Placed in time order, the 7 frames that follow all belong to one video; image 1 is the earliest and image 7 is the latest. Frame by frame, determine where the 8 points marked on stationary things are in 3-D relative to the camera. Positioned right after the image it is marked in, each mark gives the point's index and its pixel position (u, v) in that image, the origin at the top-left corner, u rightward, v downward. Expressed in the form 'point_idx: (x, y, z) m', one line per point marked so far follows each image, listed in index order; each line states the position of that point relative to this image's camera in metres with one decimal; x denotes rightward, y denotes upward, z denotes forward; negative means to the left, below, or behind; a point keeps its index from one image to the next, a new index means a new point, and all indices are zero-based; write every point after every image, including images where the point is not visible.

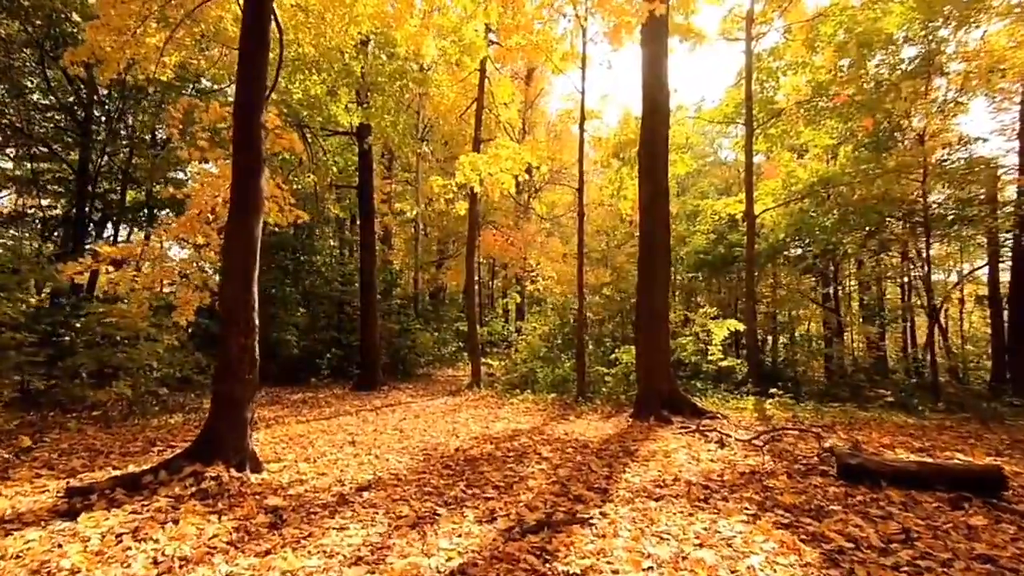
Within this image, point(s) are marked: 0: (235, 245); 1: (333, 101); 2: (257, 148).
0: (-2.4, +0.4, +4.9) m
1: (-3.7, +3.8, +11.6) m
2: (-2.3, +1.3, +5.1) m
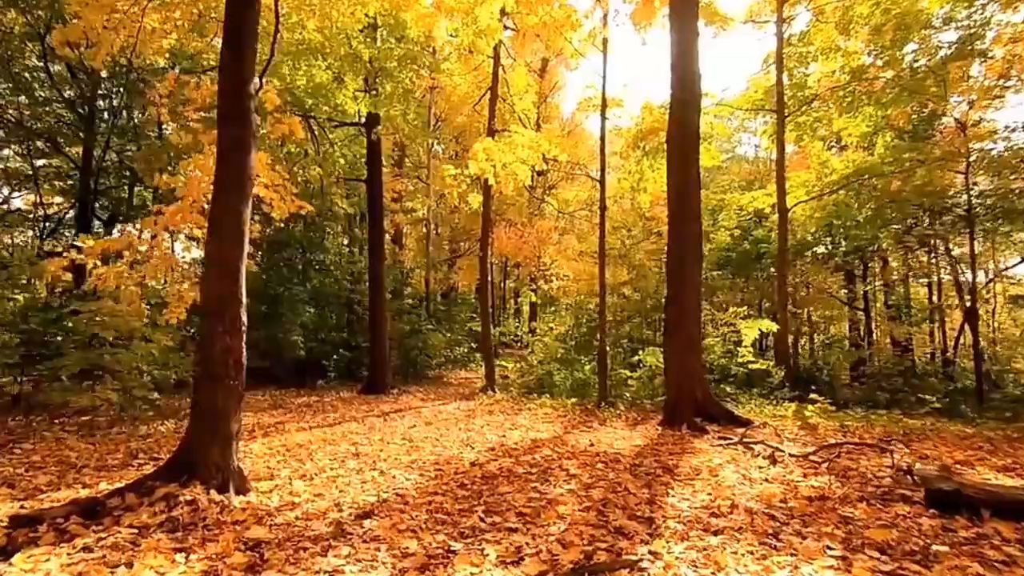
0: (-2.2, +0.4, +4.3) m
1: (-3.3, +3.9, +11.0) m
2: (-2.1, +1.3, +4.4) m
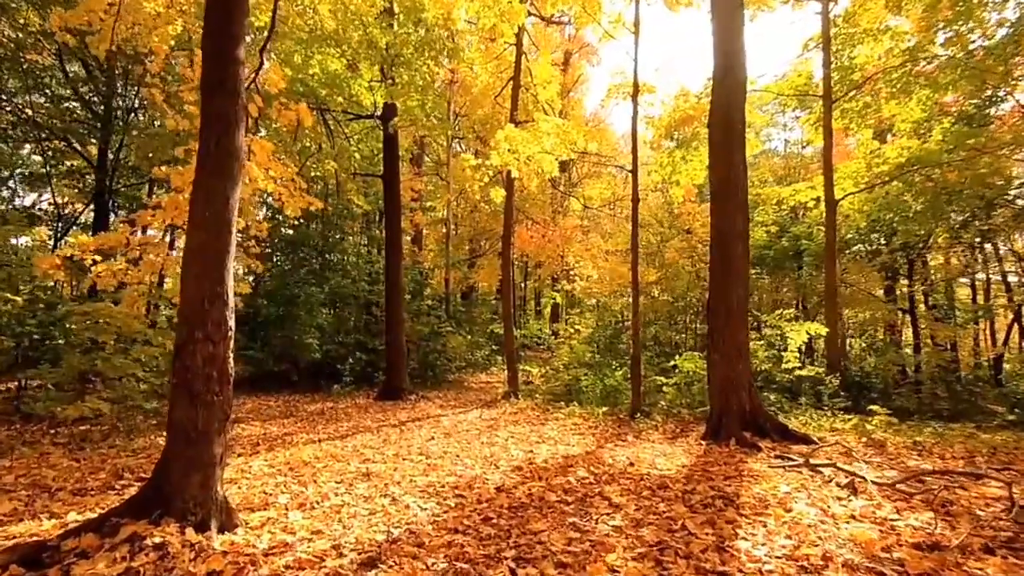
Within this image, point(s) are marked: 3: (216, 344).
0: (-2.0, +0.5, +3.7) m
1: (-2.9, +3.9, +10.4) m
2: (-1.9, +1.3, +3.8) m
3: (-1.9, -0.3, +3.6) m
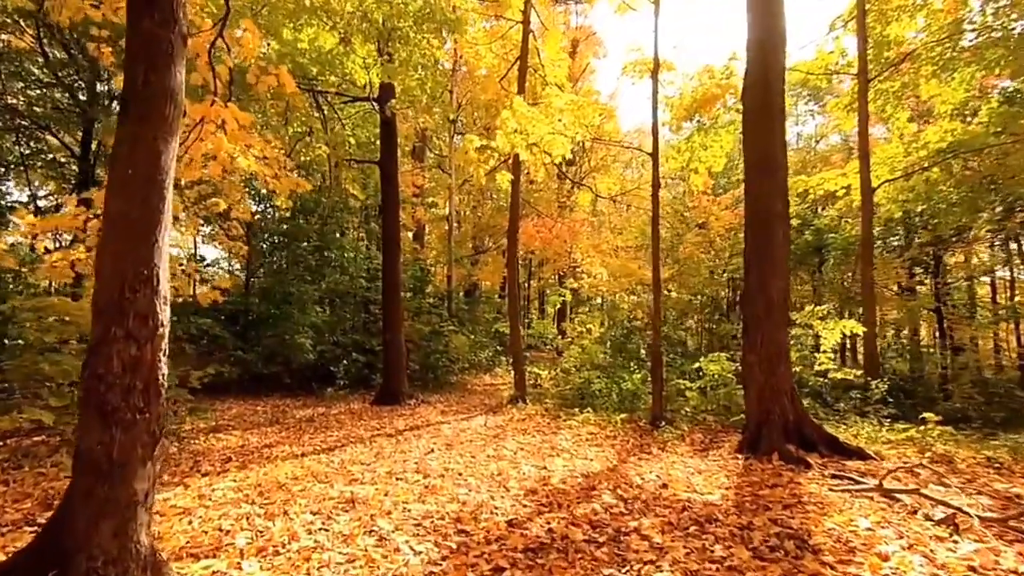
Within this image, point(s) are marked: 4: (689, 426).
0: (-1.9, +0.5, +2.8) m
1: (-2.8, +3.9, +9.6) m
2: (-1.8, +1.4, +2.9) m
3: (-1.8, -0.3, +2.7) m
4: (+2.5, -2.0, +8.1) m
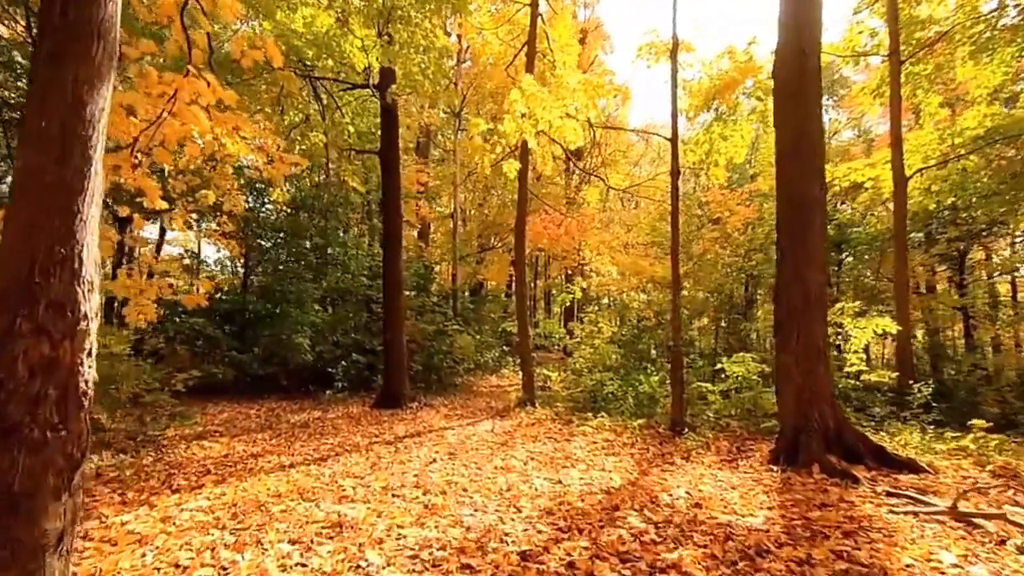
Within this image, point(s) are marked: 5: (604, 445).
0: (-1.8, +0.6, +2.2) m
1: (-2.6, +4.0, +9.0) m
2: (-1.7, +1.5, +2.3) m
3: (-1.7, -0.2, +2.1) m
4: (+2.6, -1.9, +7.5) m
5: (+1.1, -1.9, +7.0) m
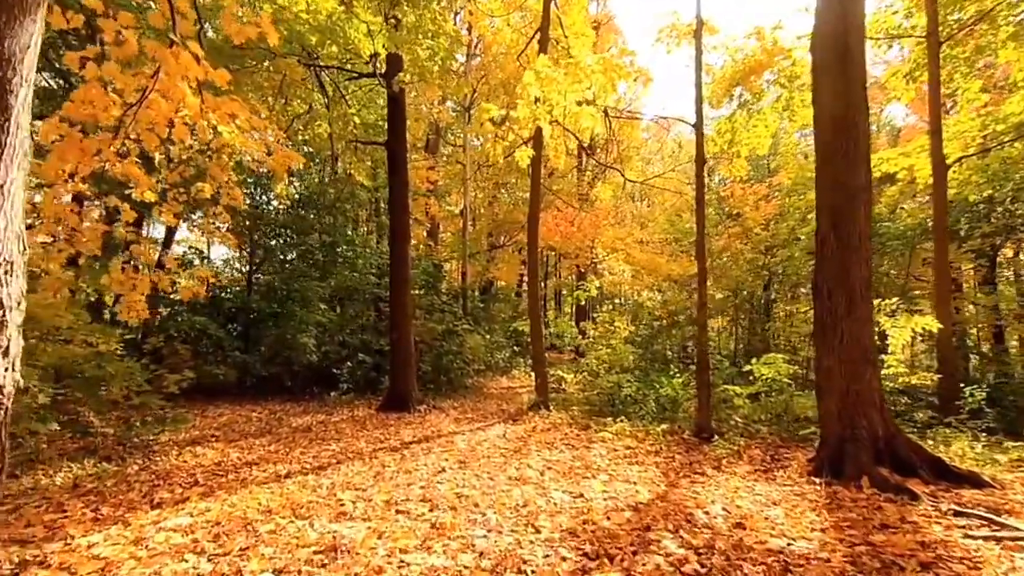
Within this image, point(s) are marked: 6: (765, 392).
0: (-1.7, +0.7, +1.7) m
1: (-2.4, +4.1, +8.6) m
2: (-1.6, +1.5, +1.9) m
3: (-1.6, -0.1, +1.7) m
4: (+2.8, -1.9, +6.9) m
5: (+1.3, -1.9, +6.5) m
6: (+3.6, -1.5, +8.1) m
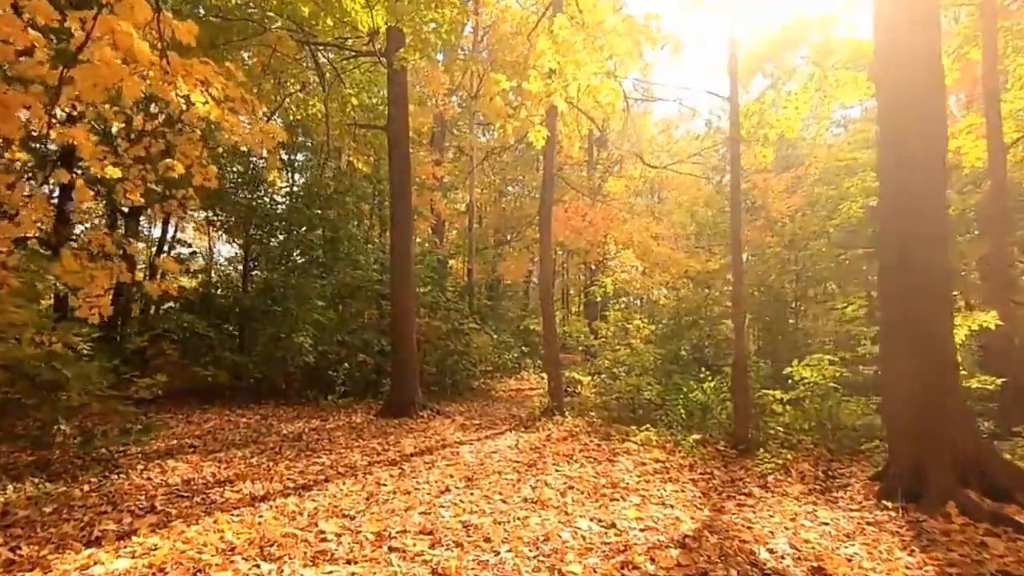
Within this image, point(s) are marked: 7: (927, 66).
0: (-1.7, +0.7, +1.0) m
1: (-2.3, +4.1, +7.8) m
2: (-1.5, +1.6, +1.1) m
3: (-1.5, -0.1, +0.9) m
4: (+3.0, -1.8, +6.1) m
5: (+1.4, -1.8, +5.7) m
6: (+3.8, -1.4, +7.2) m
7: (+3.5, +1.9, +4.7) m
